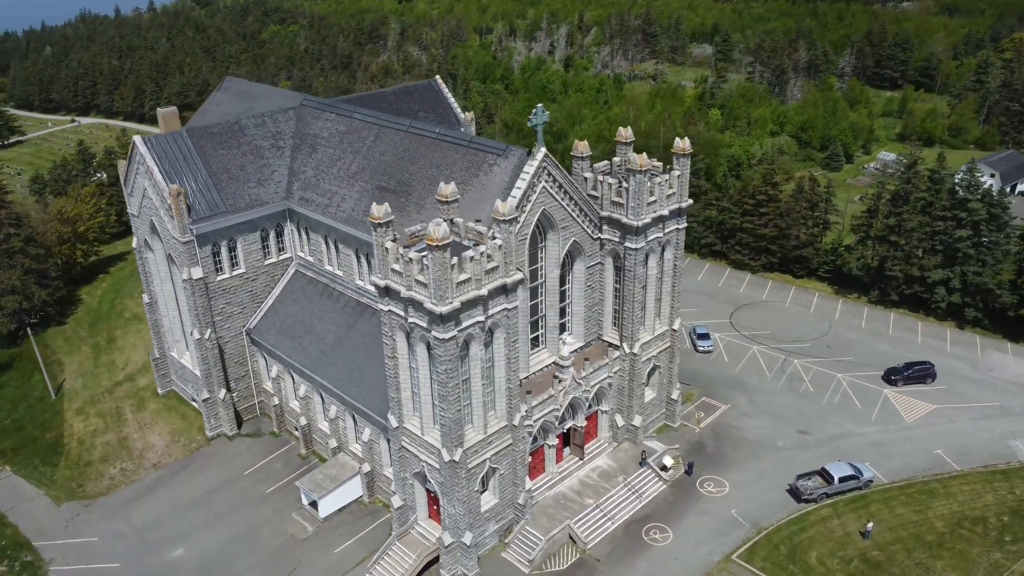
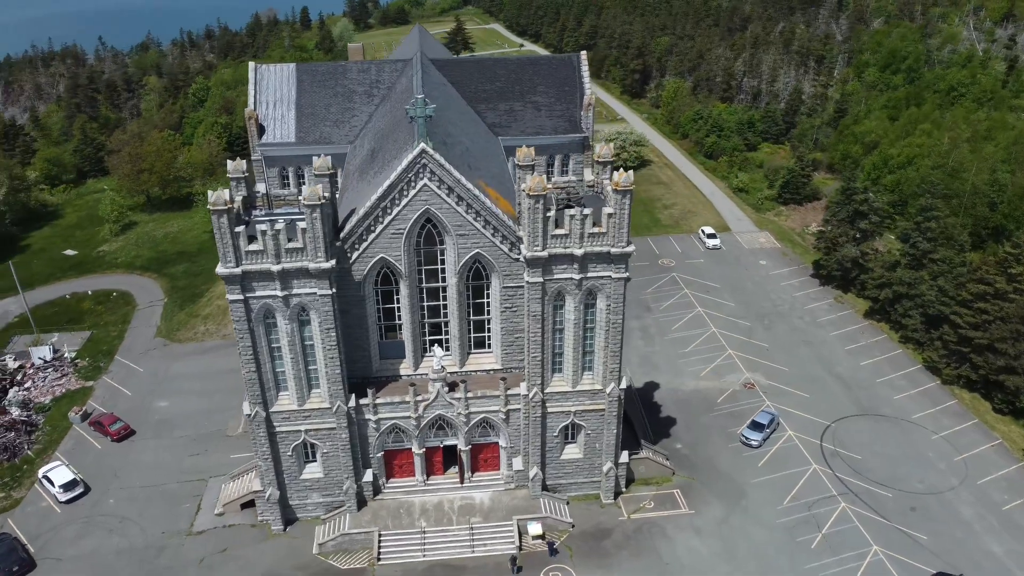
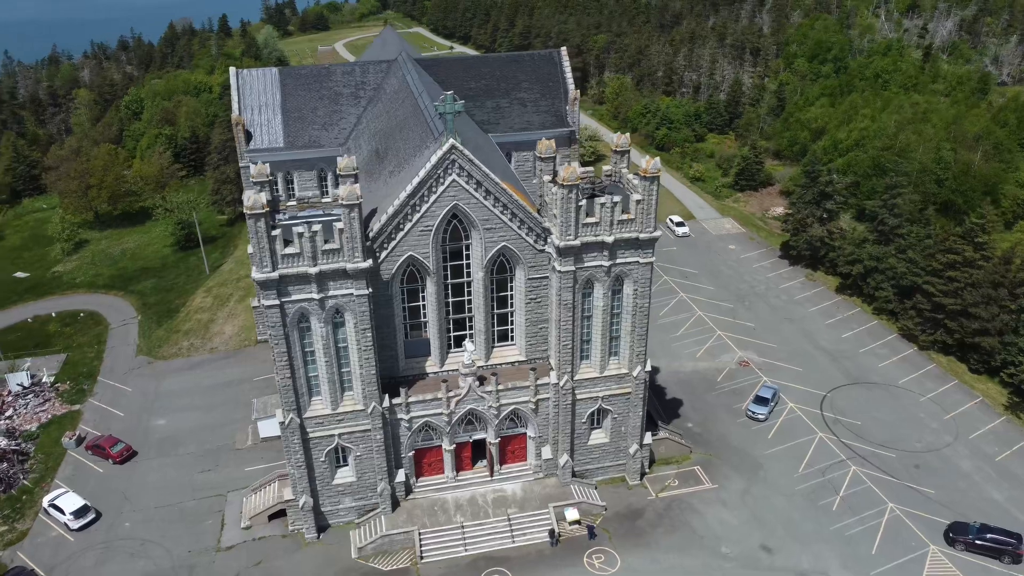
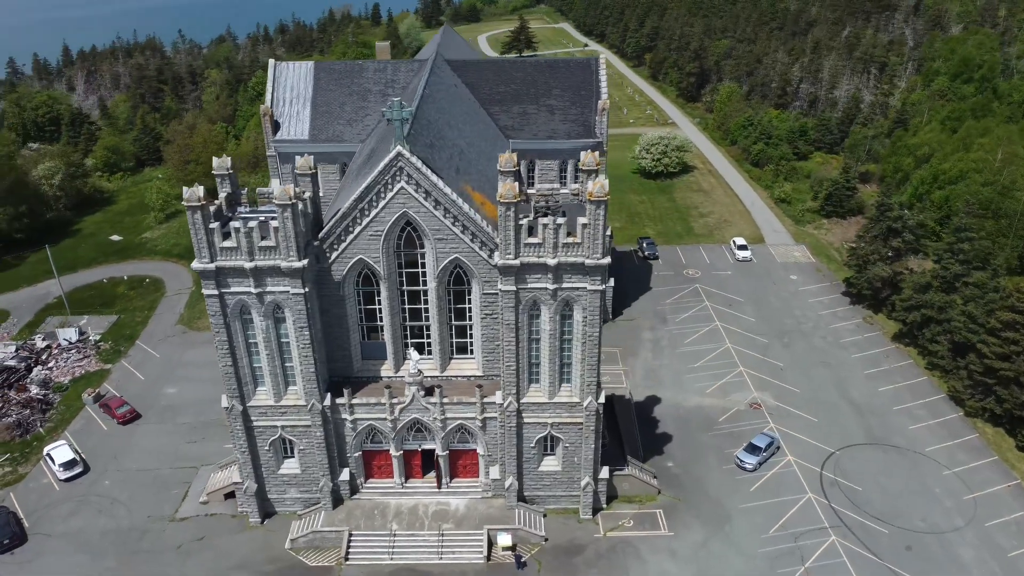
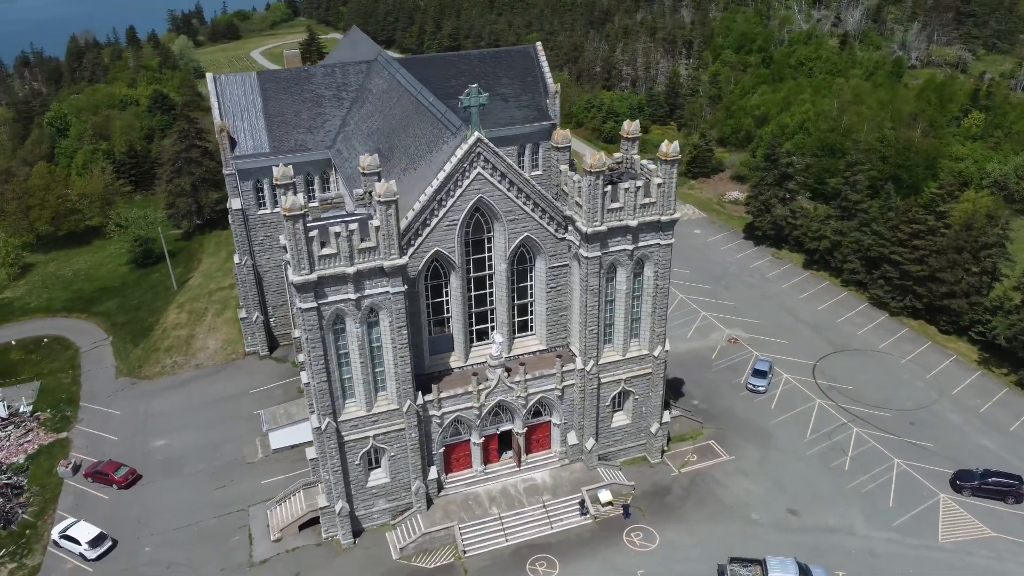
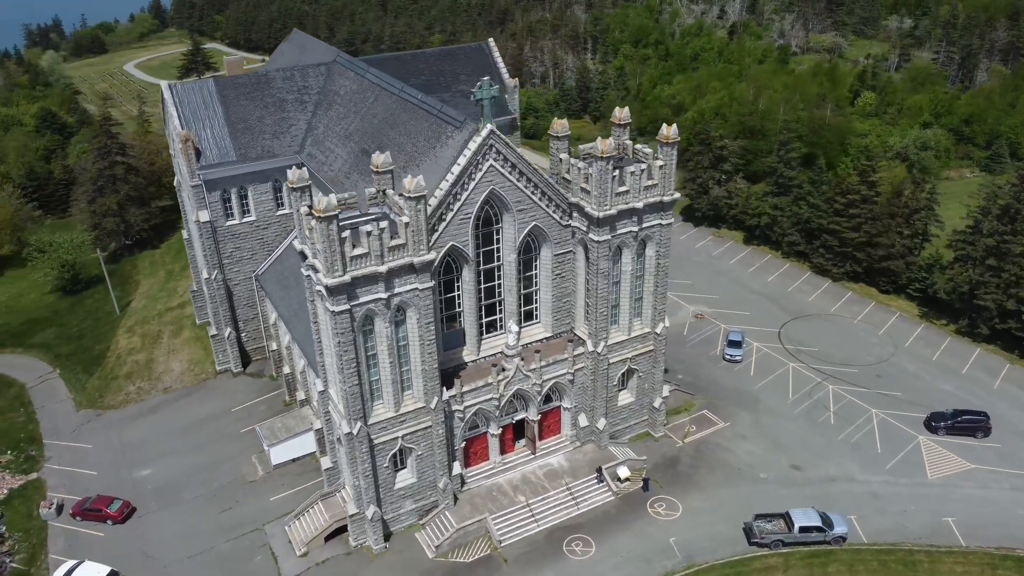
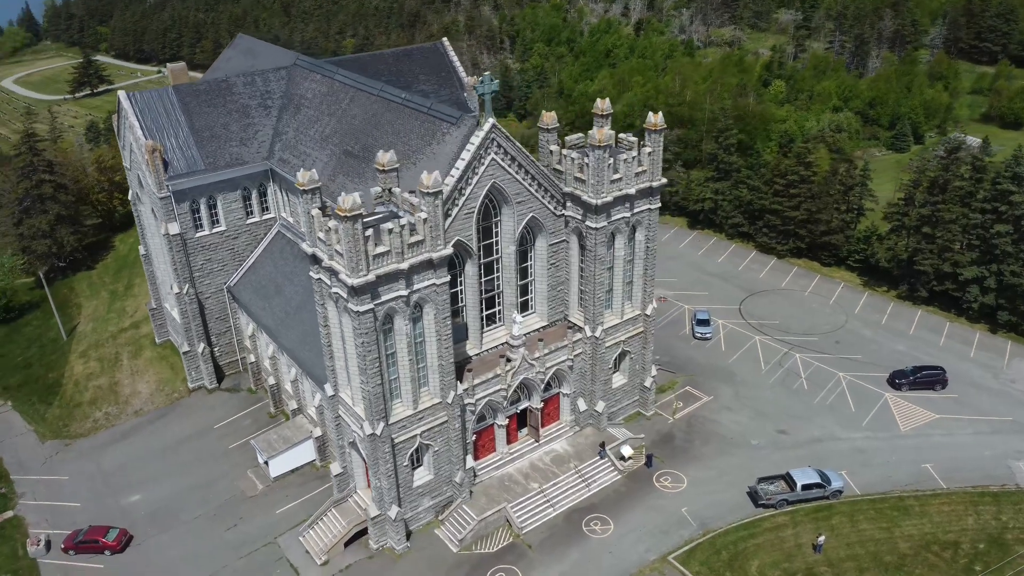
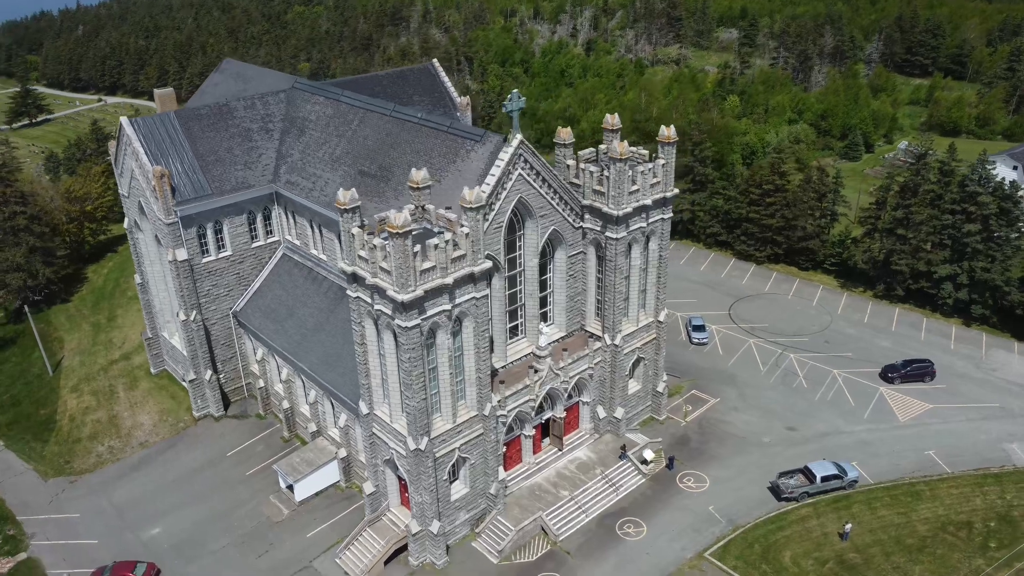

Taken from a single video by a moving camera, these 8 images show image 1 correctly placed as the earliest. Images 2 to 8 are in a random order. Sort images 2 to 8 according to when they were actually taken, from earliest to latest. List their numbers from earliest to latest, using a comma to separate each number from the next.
8, 7, 6, 5, 3, 2, 4
